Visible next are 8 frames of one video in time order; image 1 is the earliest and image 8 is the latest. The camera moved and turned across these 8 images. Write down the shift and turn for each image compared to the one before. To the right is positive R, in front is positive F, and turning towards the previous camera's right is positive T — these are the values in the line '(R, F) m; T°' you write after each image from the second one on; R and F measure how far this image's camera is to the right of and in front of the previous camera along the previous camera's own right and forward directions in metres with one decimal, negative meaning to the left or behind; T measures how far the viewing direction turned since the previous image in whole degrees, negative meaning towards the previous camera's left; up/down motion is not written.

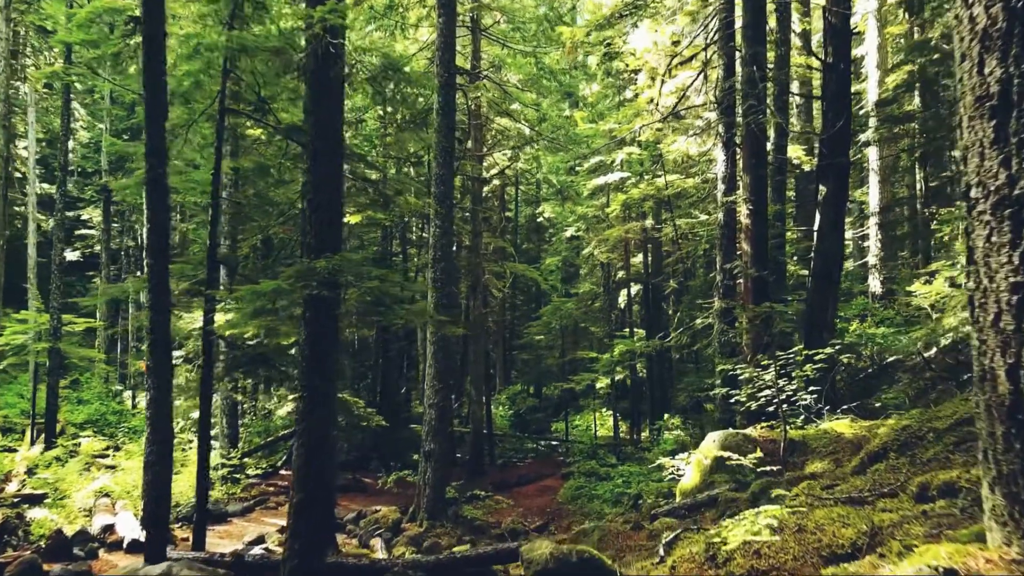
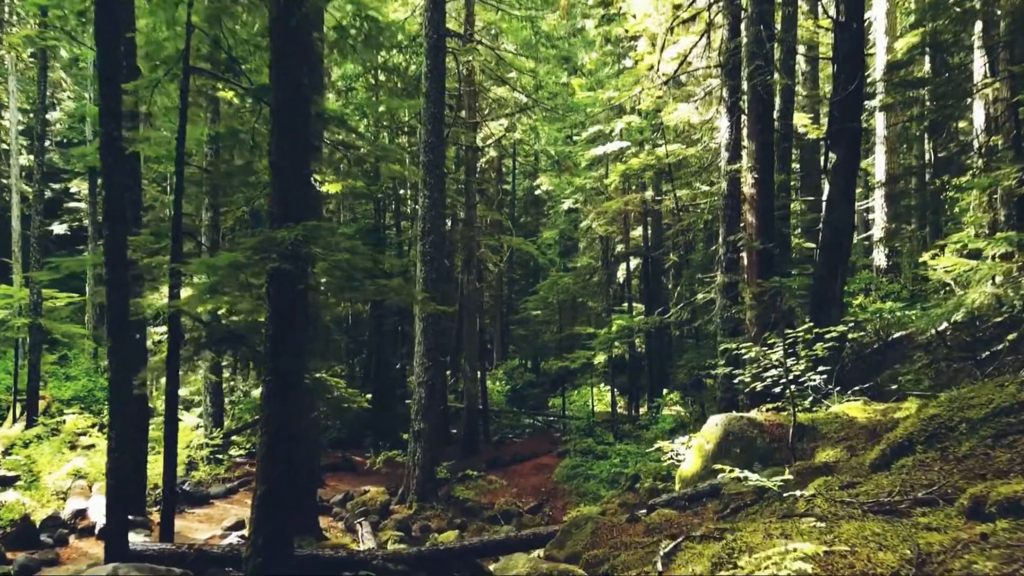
(+0.1, +0.6) m; 0°
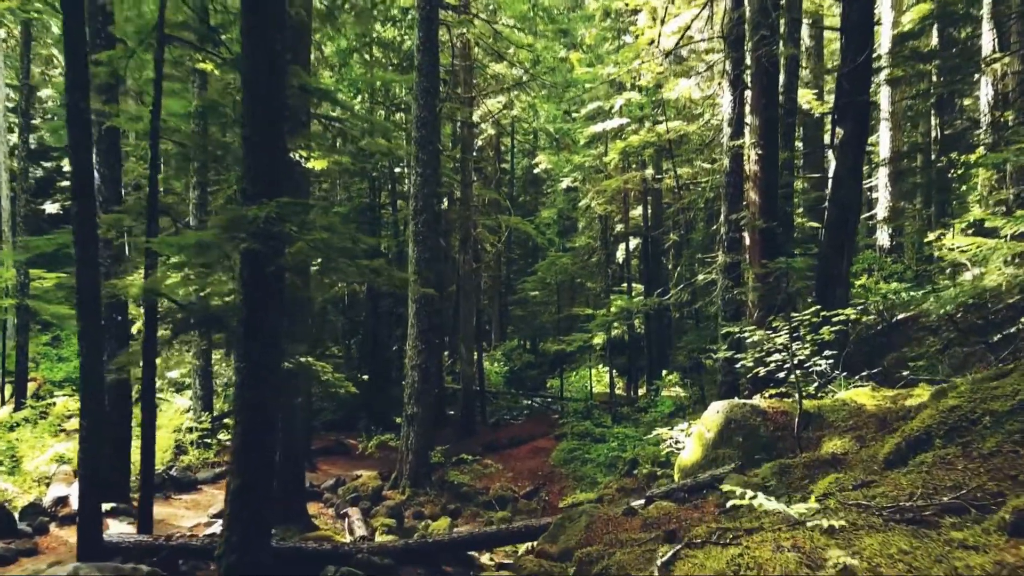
(+0.1, +0.4) m; 0°
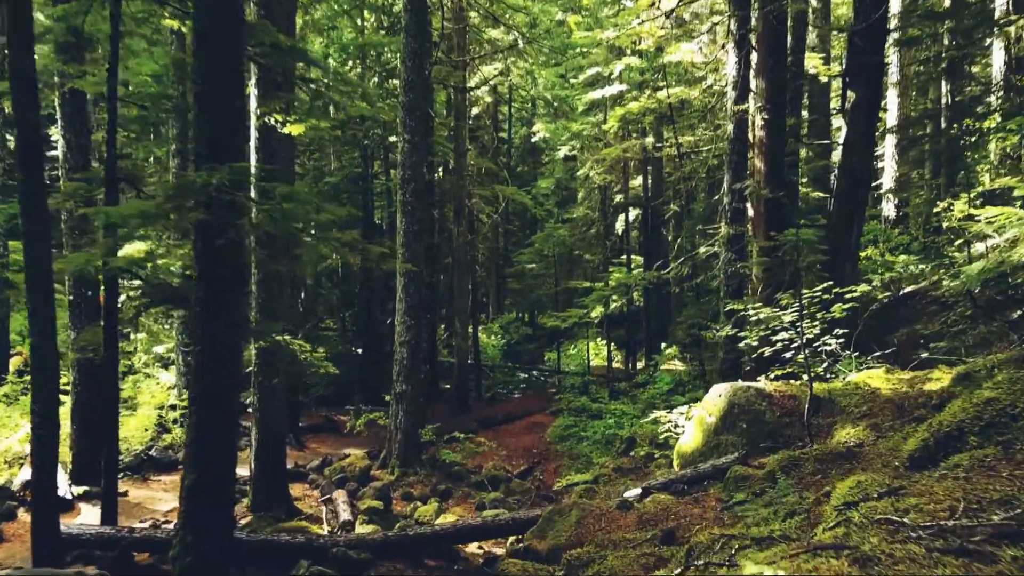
(+0.1, +0.5) m; 0°
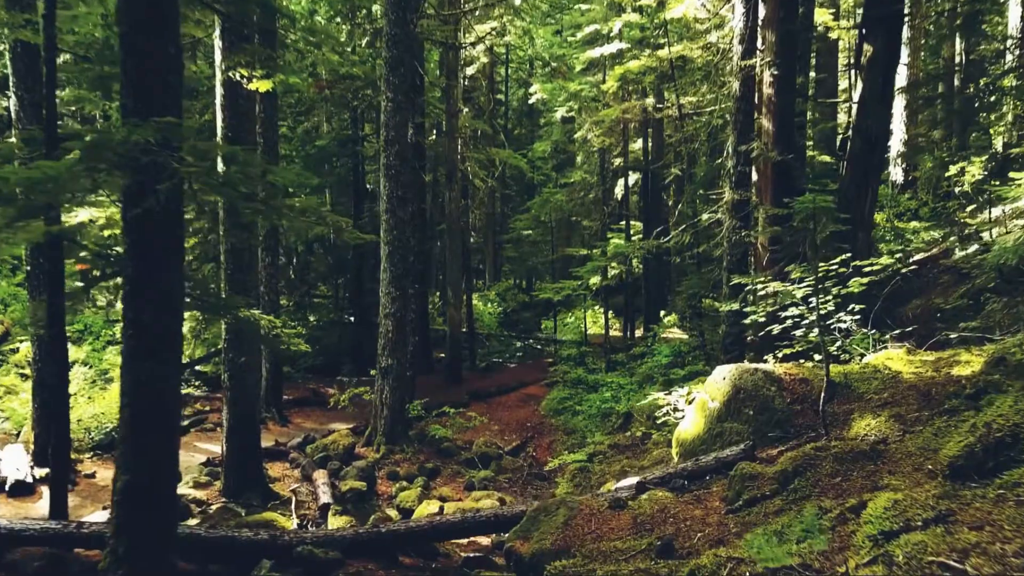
(+0.1, +0.6) m; 0°
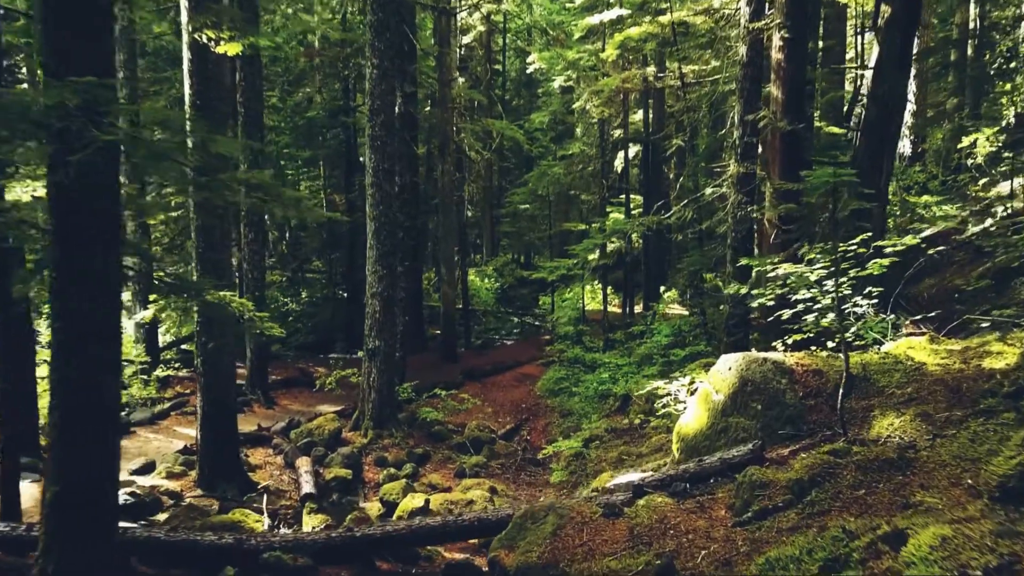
(+0.1, +0.5) m; 0°
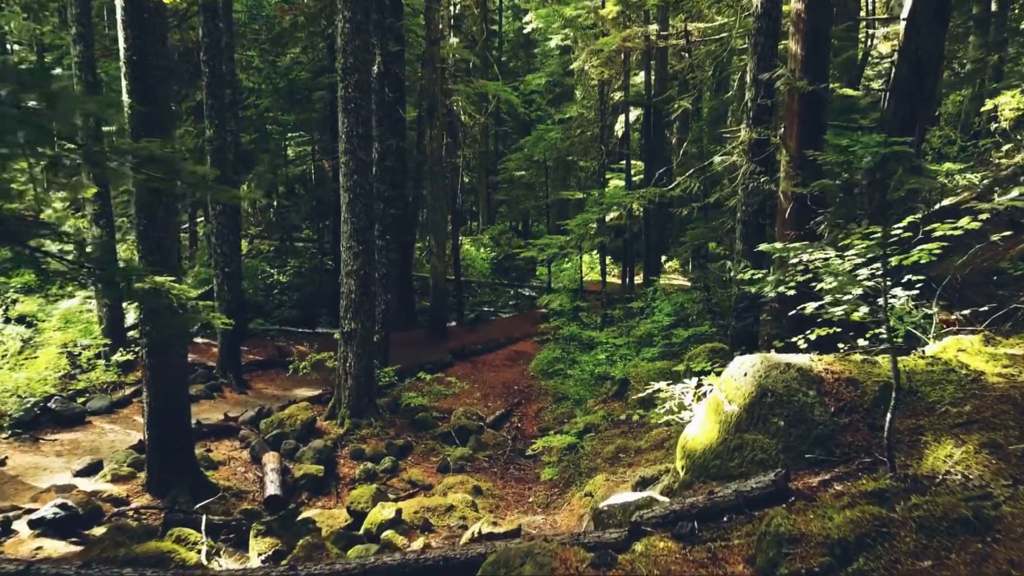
(+0.2, +0.9) m; 0°
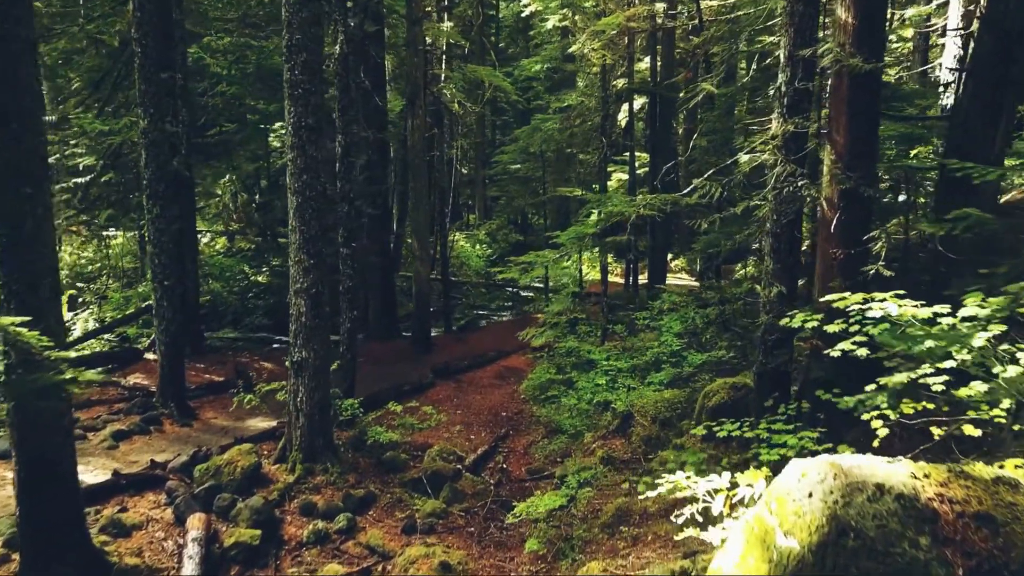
(+0.2, +1.6) m; 0°
